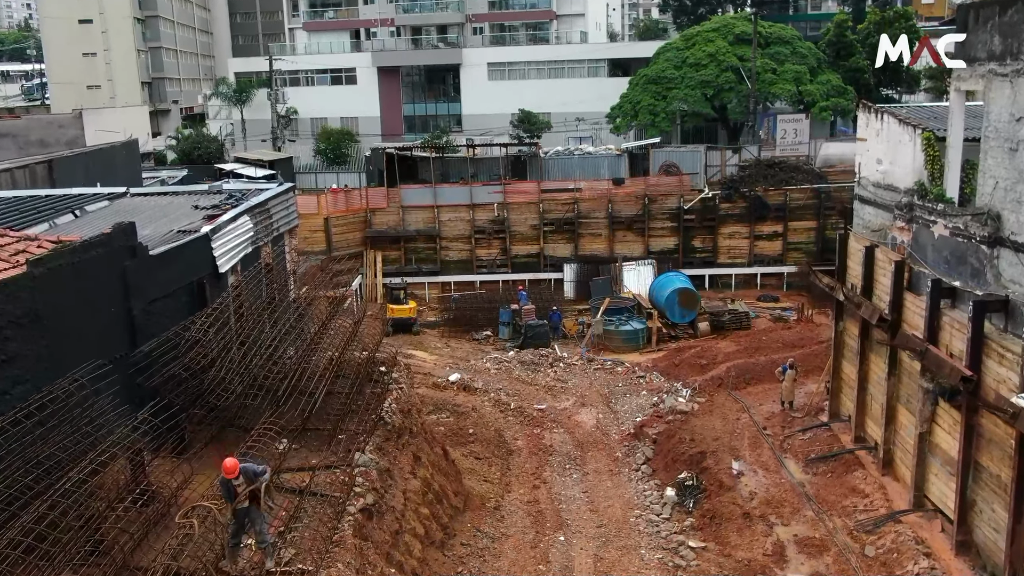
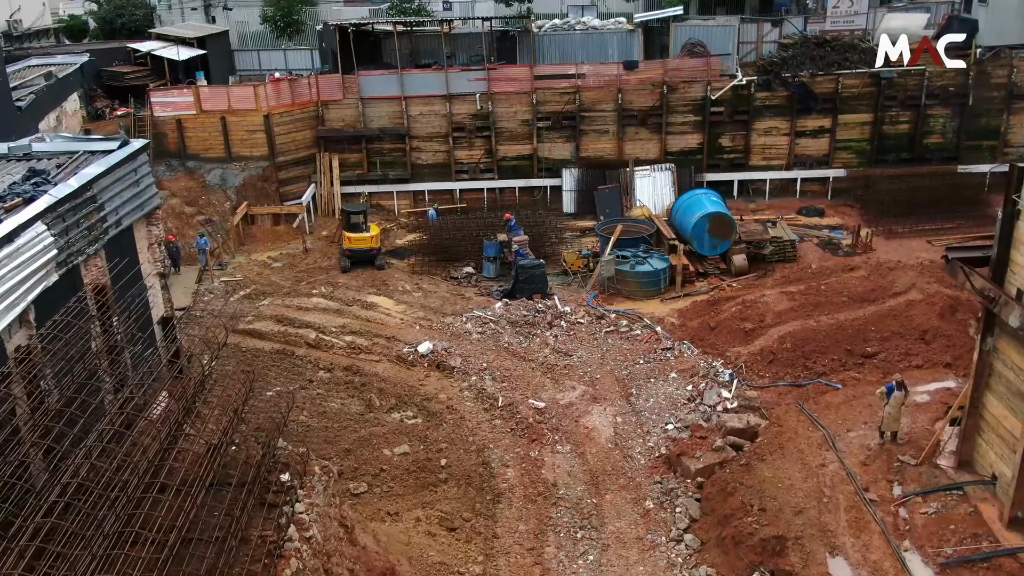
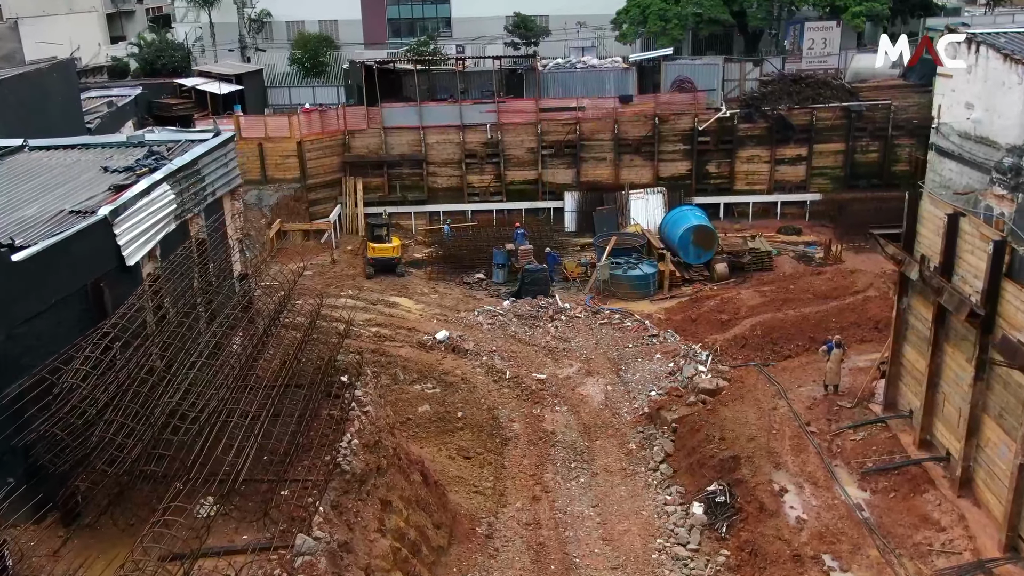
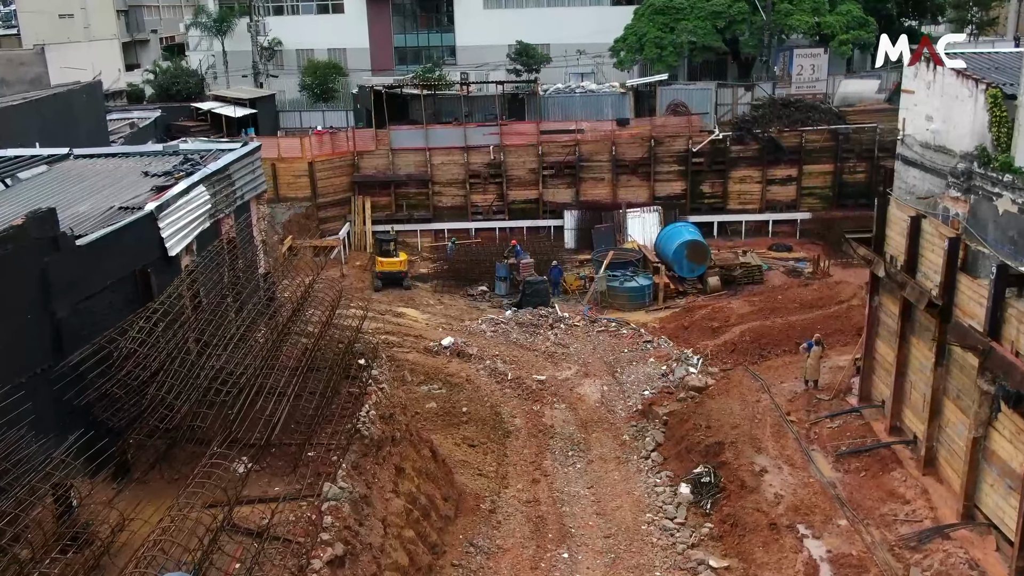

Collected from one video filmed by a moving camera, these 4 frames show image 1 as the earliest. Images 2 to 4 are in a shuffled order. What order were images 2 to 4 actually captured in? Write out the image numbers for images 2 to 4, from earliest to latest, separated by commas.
4, 3, 2
